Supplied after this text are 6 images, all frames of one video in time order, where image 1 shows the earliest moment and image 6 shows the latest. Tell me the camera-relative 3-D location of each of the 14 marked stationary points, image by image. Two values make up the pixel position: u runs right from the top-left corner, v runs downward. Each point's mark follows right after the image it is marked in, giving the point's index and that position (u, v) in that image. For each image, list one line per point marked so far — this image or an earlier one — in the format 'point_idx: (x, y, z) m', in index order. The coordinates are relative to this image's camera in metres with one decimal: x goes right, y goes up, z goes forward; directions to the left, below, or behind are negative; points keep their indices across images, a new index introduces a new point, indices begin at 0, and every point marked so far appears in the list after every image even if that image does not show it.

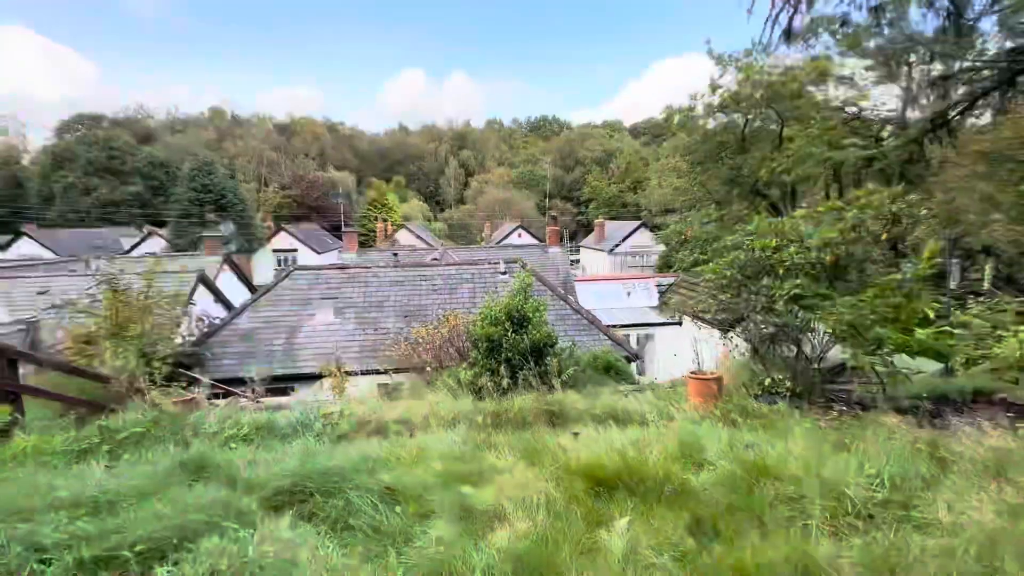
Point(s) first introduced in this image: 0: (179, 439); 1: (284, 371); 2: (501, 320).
0: (-2.2, -1.0, +2.9) m
1: (-4.7, -1.7, +9.5) m
2: (-0.1, -0.3, +4.7) m
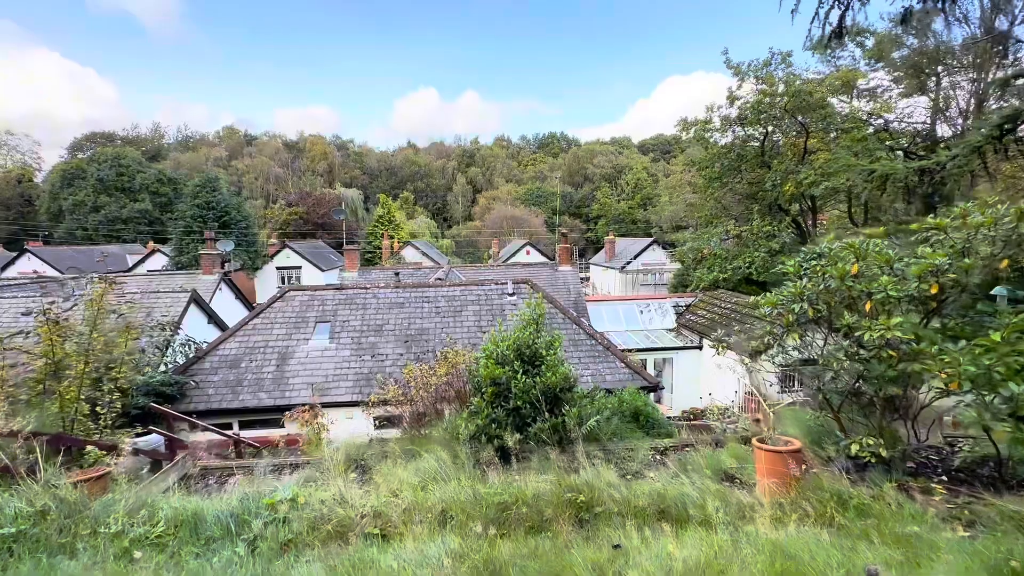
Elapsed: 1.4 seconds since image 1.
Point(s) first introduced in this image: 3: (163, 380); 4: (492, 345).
0: (-2.1, -1.2, +2.2) m
1: (-4.5, -2.2, +8.8) m
2: (0.0, -0.6, +3.9) m
3: (-6.4, -1.7, +8.5) m
4: (-0.2, -0.5, +4.0) m
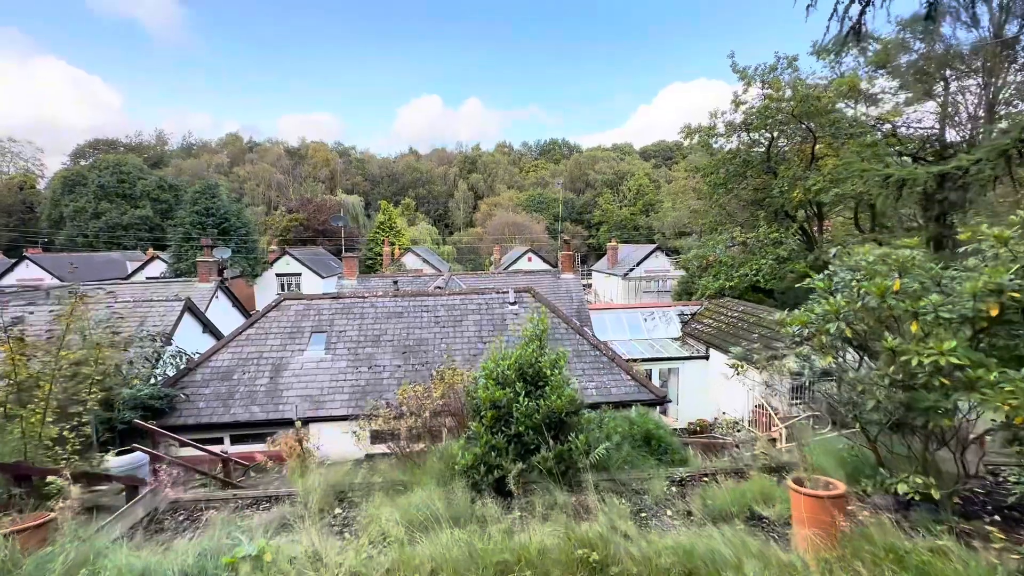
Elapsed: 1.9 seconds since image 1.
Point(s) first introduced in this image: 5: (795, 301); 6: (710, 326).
0: (-2.1, -1.3, +1.9) m
1: (-4.5, -2.4, +8.5) m
2: (0.0, -0.7, +3.6) m
3: (-6.4, -1.9, +8.2) m
4: (-0.2, -0.6, +3.7) m
5: (+10.0, -0.5, +16.2) m
6: (+6.0, -1.1, +13.8) m
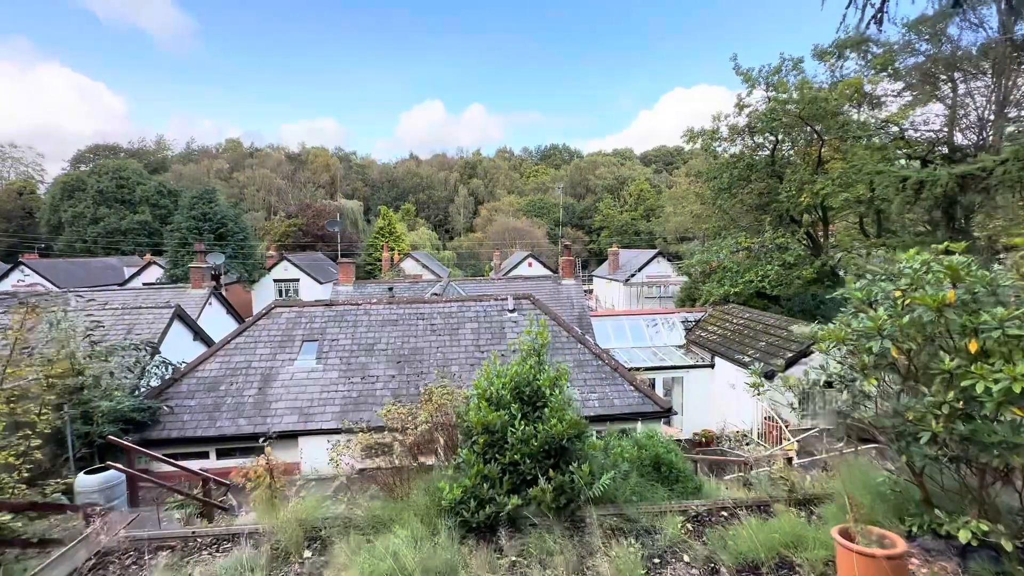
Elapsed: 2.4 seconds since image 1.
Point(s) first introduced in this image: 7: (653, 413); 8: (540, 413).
0: (-2.1, -1.4, +1.5) m
1: (-4.5, -2.5, +8.1) m
2: (0.0, -0.8, +3.2) m
3: (-6.4, -2.0, +7.8) m
4: (-0.2, -0.7, +3.4) m
5: (+10.0, -0.7, +15.8) m
6: (+6.0, -1.3, +13.5) m
7: (+2.6, -2.3, +8.6) m
8: (+0.2, -0.9, +3.2) m
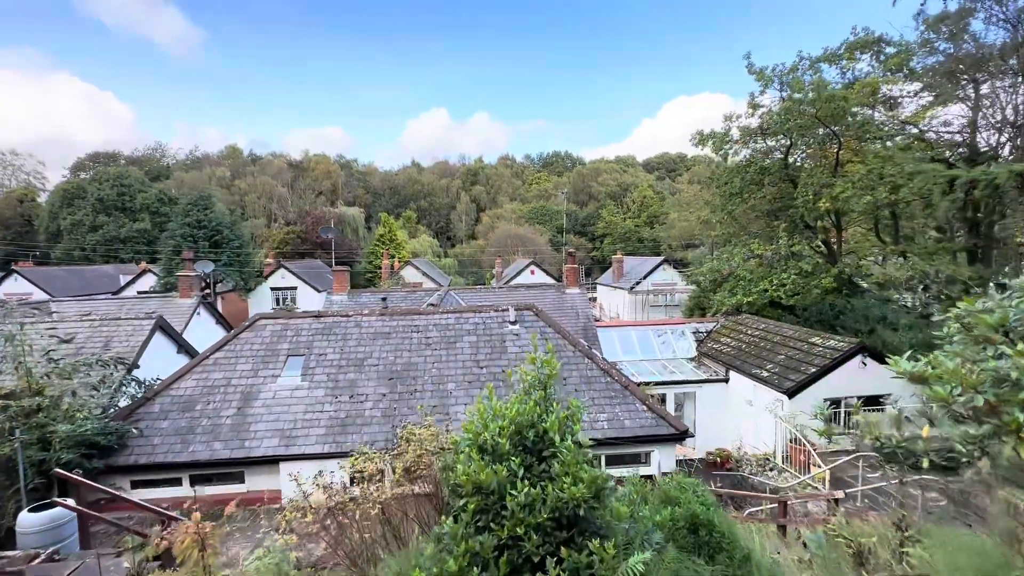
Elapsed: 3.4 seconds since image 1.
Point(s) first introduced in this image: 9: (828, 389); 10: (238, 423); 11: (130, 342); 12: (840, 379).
0: (-2.1, -1.4, +0.8) m
1: (-4.5, -2.7, +7.4) m
2: (0.0, -0.9, +2.5) m
3: (-6.4, -2.2, +7.1) m
4: (-0.2, -0.8, +2.6) m
5: (+10.0, -1.0, +15.0) m
6: (+6.0, -1.6, +12.7) m
7: (+2.7, -2.5, +7.9) m
8: (+0.2, -1.0, +2.5) m
9: (+6.7, -2.1, +9.8) m
10: (-4.6, -2.3, +7.8) m
11: (-8.3, -1.2, +9.9) m
12: (+7.0, -1.9, +9.8) m
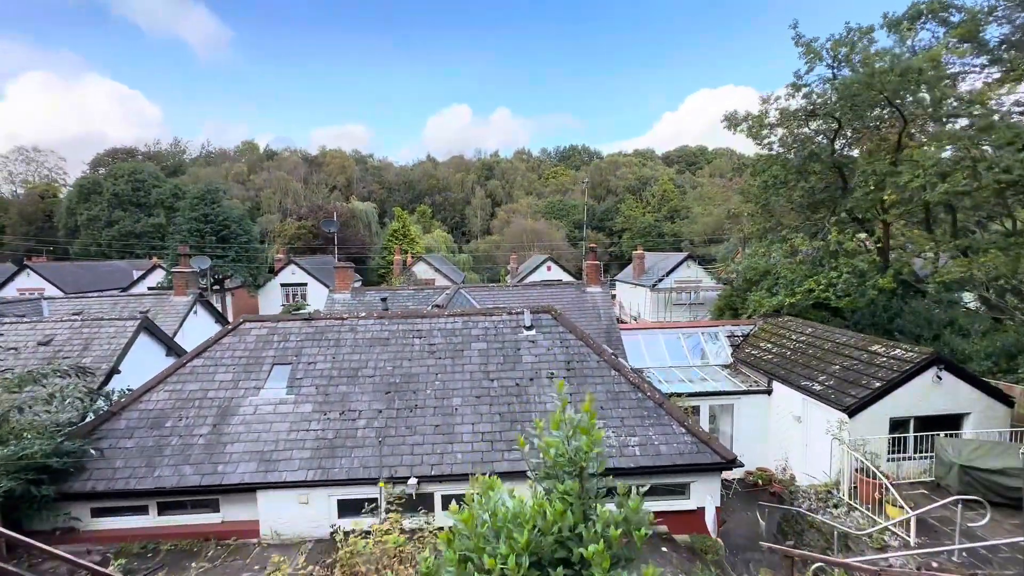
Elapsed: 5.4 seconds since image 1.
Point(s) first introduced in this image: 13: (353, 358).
0: (-2.2, -1.5, -0.3) m
1: (-4.3, -2.7, +6.3) m
2: (0.0, -1.0, +1.3) m
3: (-6.2, -2.2, +6.1) m
4: (-0.1, -0.9, +1.5) m
5: (+10.5, -1.0, +13.5) m
6: (+6.4, -1.6, +11.3) m
7: (+2.9, -2.6, +6.6) m
8: (+0.2, -1.1, +1.3) m
9: (+7.0, -2.2, +8.3) m
10: (-4.4, -2.3, +6.8) m
11: (-8.0, -1.1, +9.0) m
12: (+7.3, -1.9, +8.4) m
13: (-2.8, -1.2, +8.2) m
